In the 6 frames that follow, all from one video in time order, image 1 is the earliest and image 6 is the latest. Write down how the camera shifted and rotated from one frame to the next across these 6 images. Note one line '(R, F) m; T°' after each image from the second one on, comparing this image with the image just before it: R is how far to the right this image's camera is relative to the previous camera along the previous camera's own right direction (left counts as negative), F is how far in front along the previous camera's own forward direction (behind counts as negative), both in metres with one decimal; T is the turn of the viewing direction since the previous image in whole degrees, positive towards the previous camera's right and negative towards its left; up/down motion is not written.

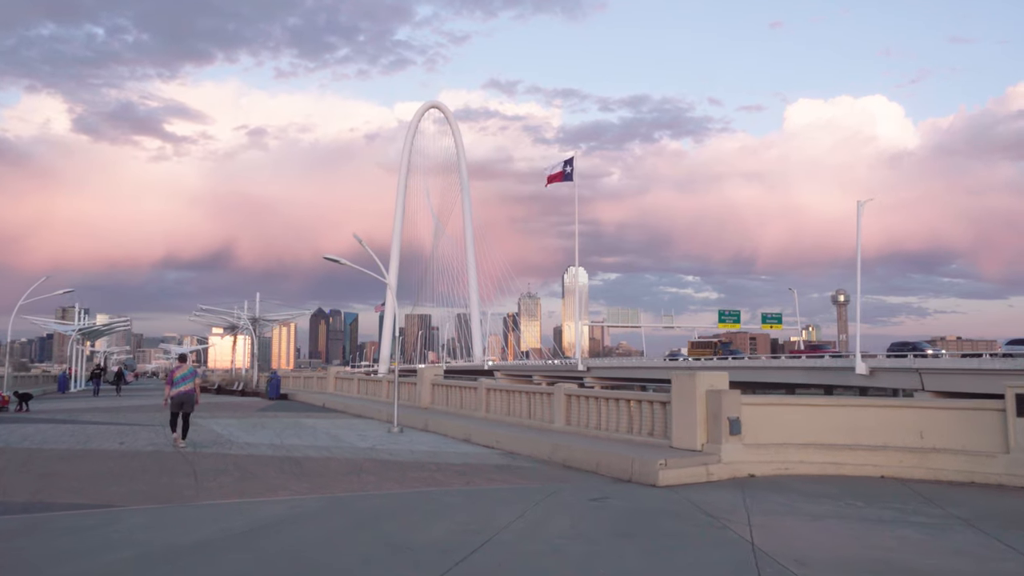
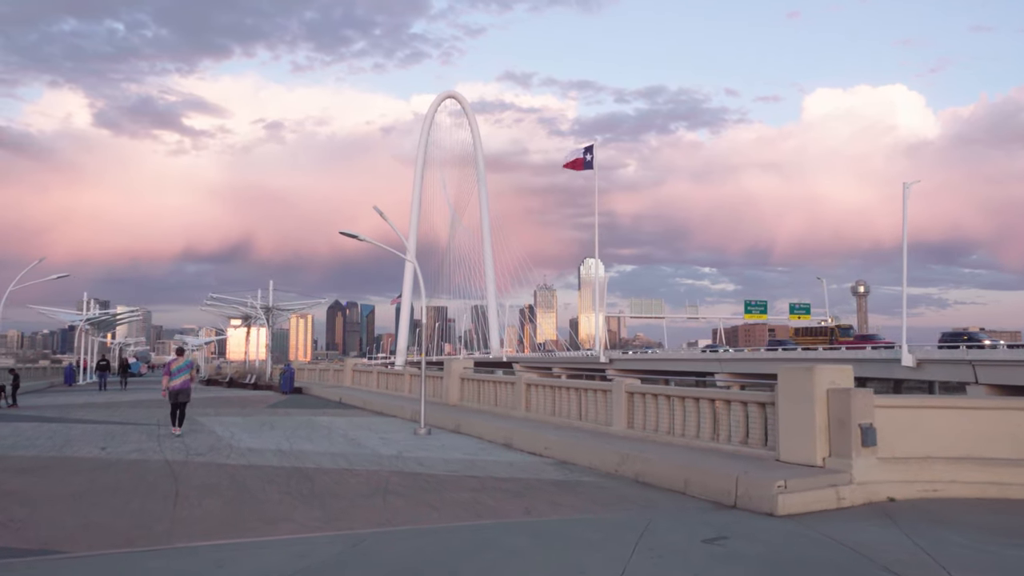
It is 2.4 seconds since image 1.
(-0.6, +2.6) m; -1°
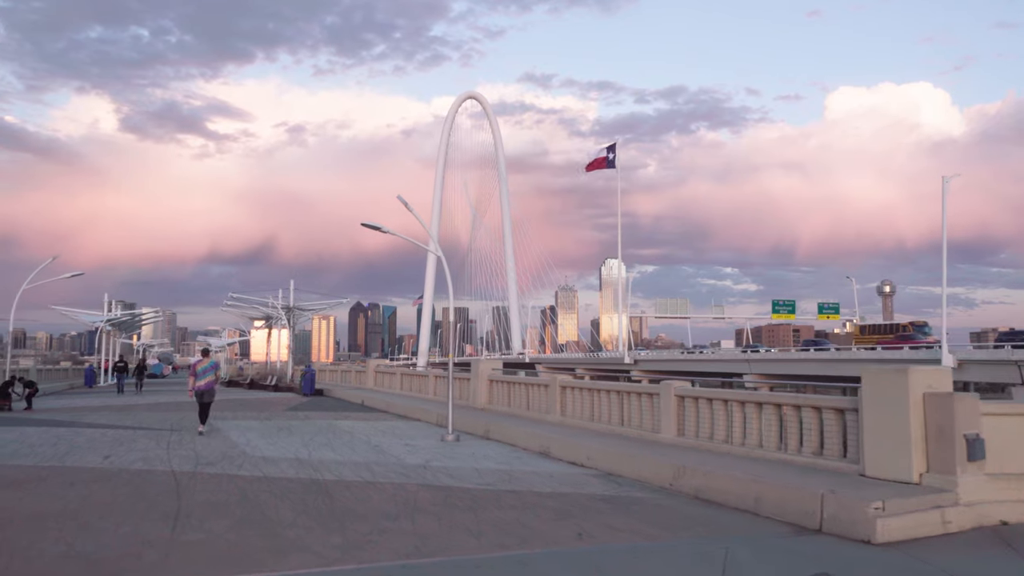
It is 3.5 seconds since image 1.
(-0.3, +1.2) m; -2°
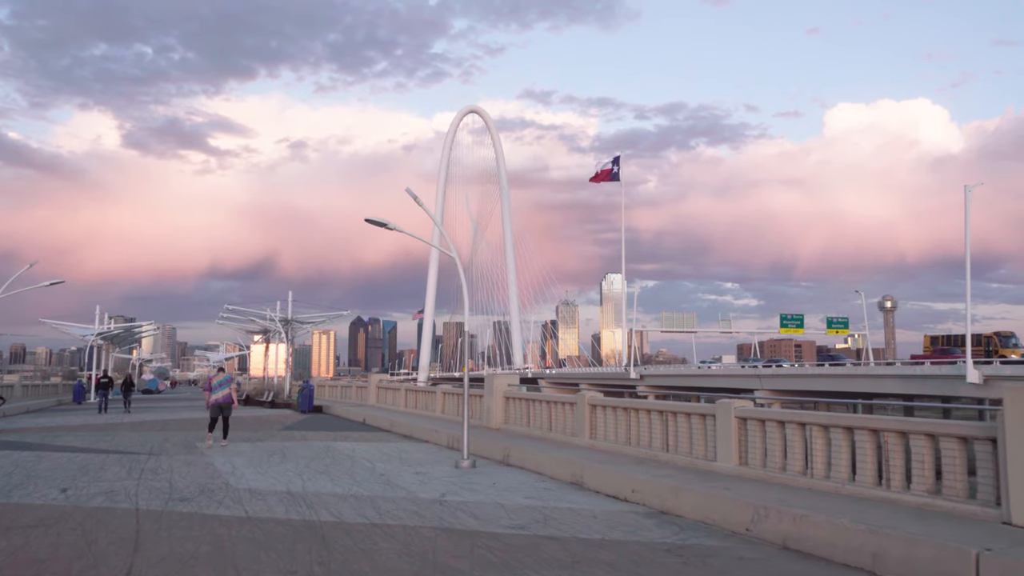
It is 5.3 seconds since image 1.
(-0.4, +1.9) m; 0°
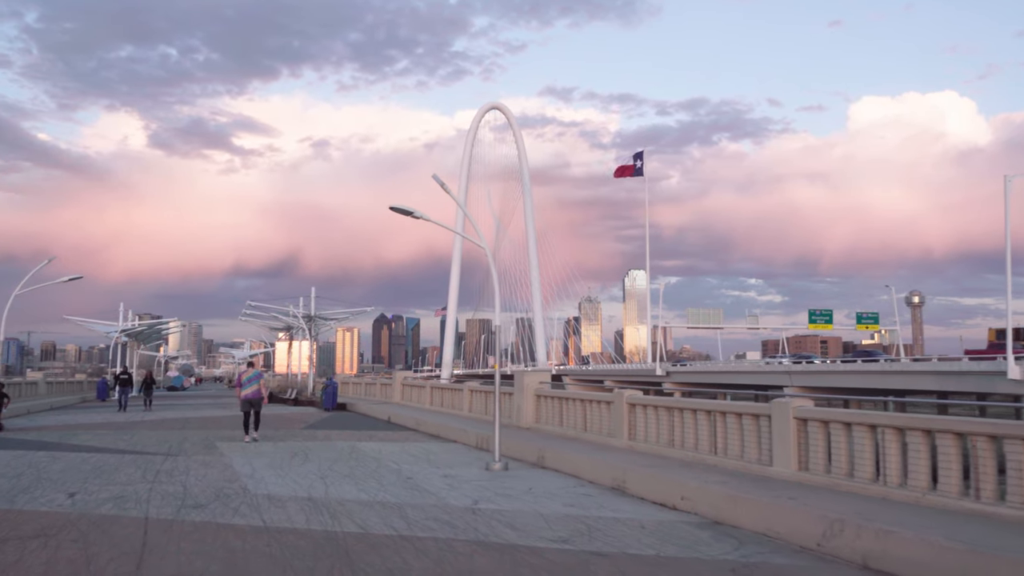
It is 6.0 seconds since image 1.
(-0.2, +0.8) m; -2°
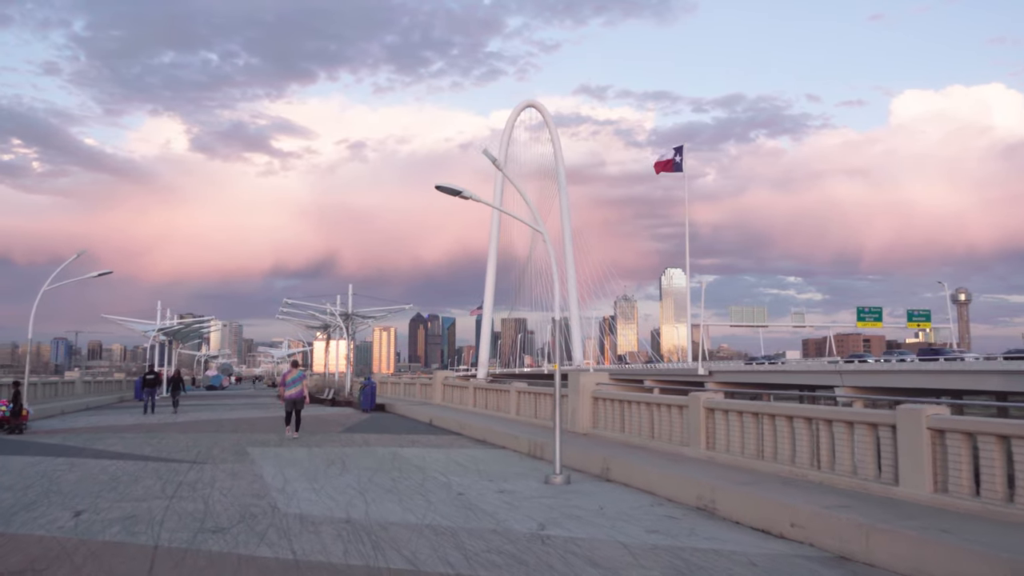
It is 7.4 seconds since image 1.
(-0.4, +1.5) m; -3°
